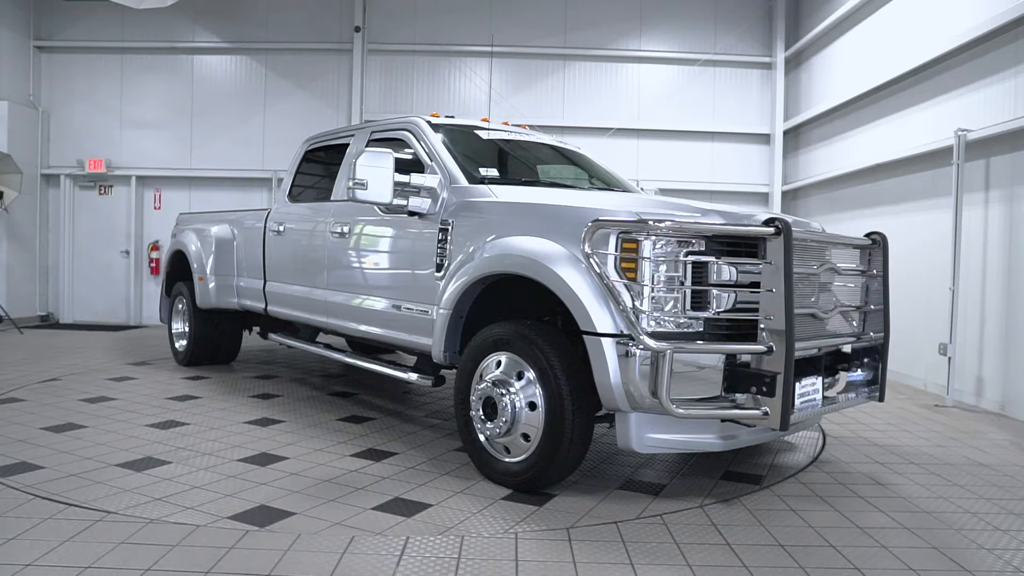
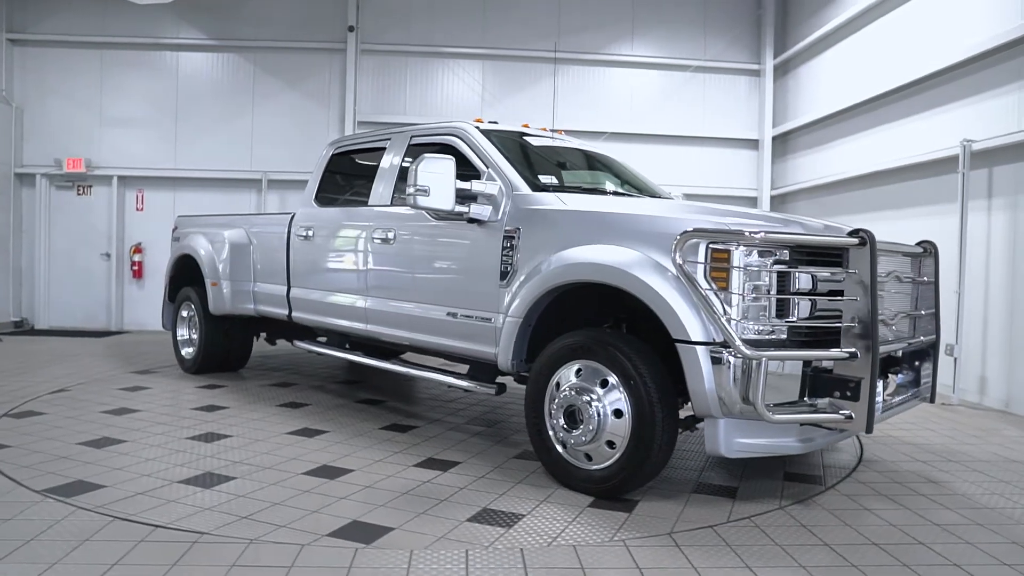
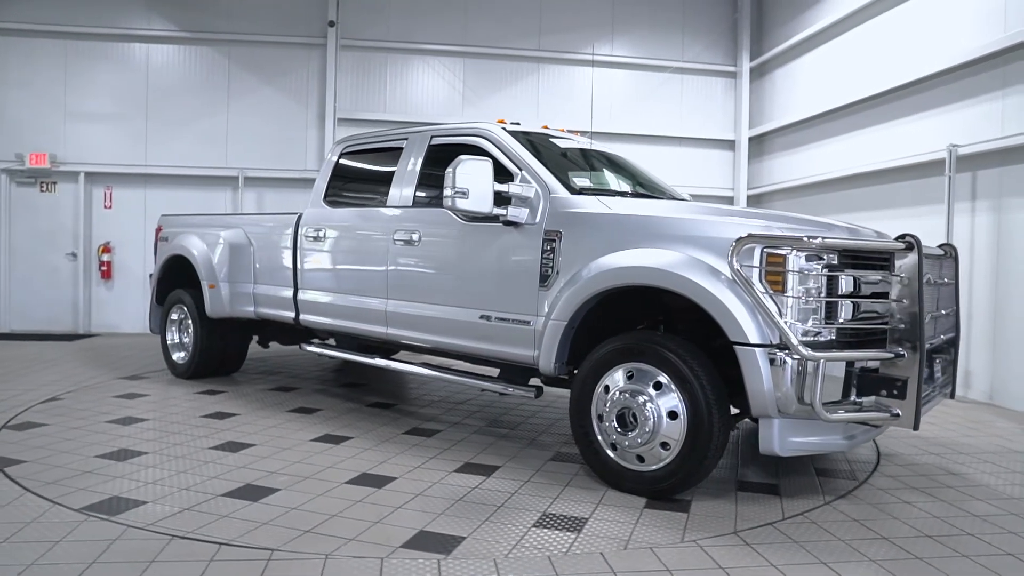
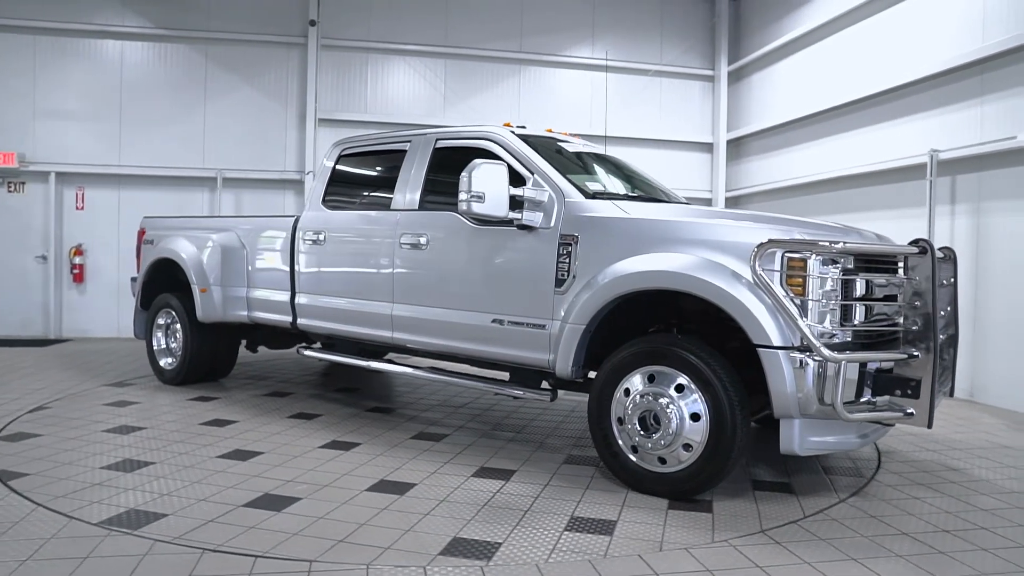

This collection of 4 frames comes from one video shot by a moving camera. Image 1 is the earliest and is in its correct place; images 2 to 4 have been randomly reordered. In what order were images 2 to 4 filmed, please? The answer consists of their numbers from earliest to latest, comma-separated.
2, 3, 4
